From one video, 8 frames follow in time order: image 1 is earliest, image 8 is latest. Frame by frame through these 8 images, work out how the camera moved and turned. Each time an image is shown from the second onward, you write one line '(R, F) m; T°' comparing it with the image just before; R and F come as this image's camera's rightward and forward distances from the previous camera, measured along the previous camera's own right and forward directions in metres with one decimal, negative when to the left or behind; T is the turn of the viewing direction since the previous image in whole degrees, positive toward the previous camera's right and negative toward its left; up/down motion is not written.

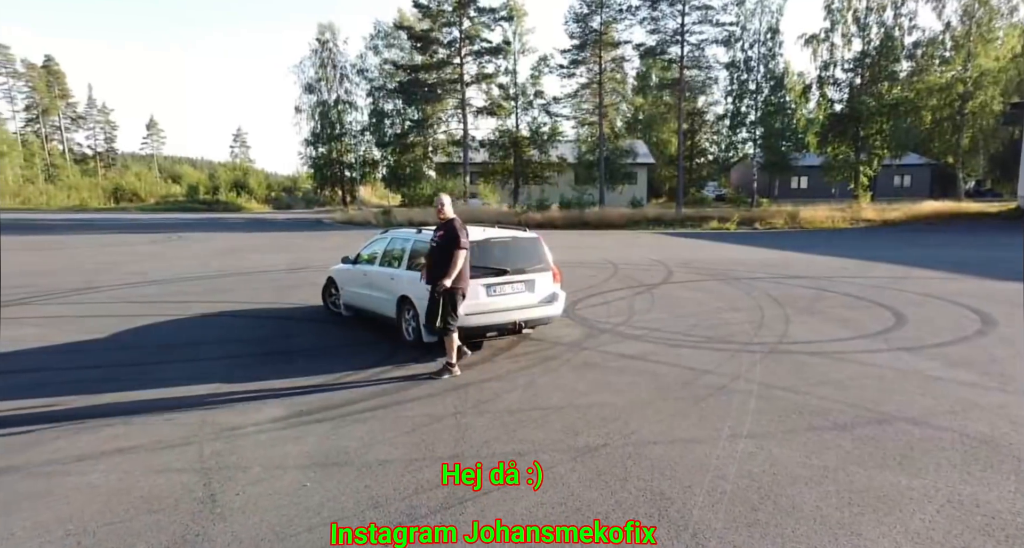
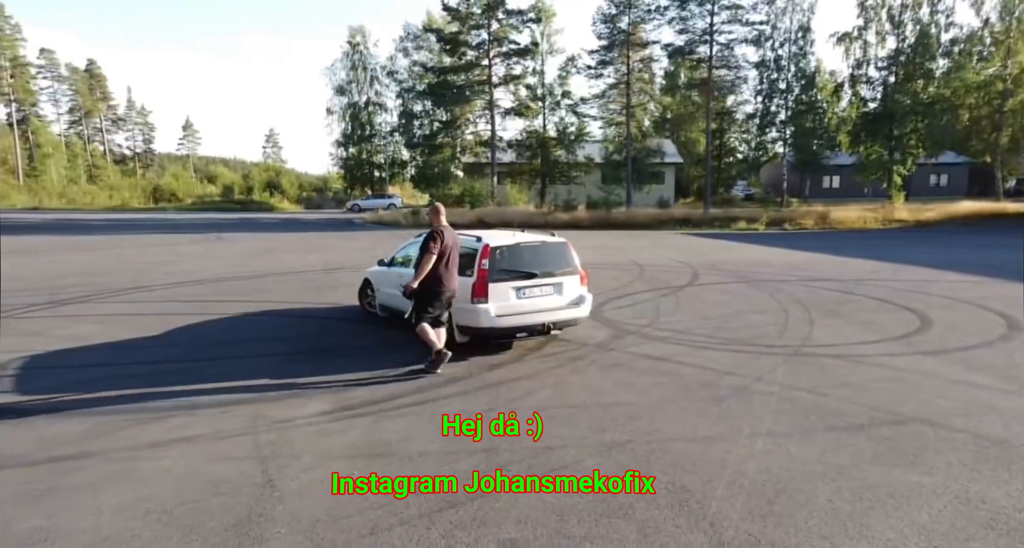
(0.0, -0.3) m; -3°
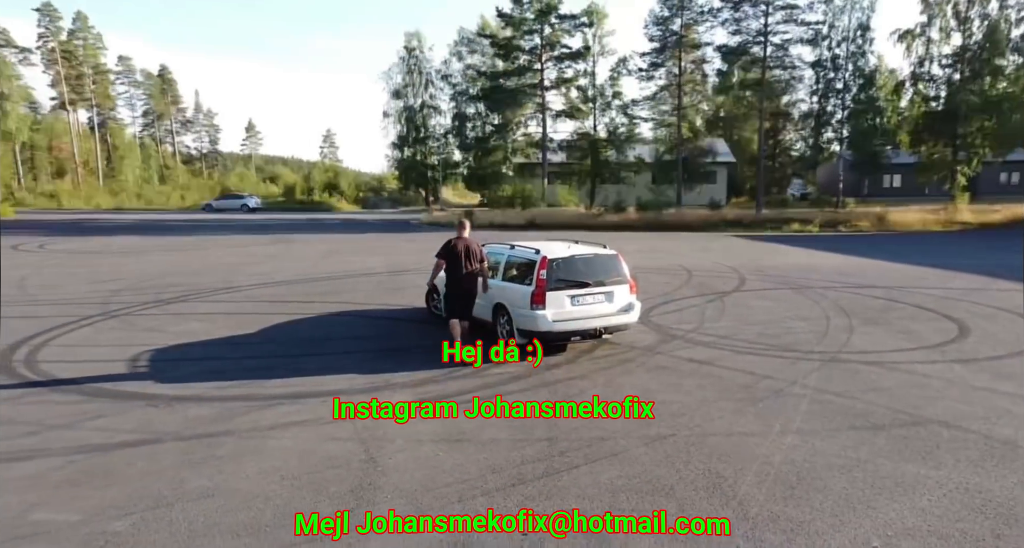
(-0.1, -0.7) m; -5°
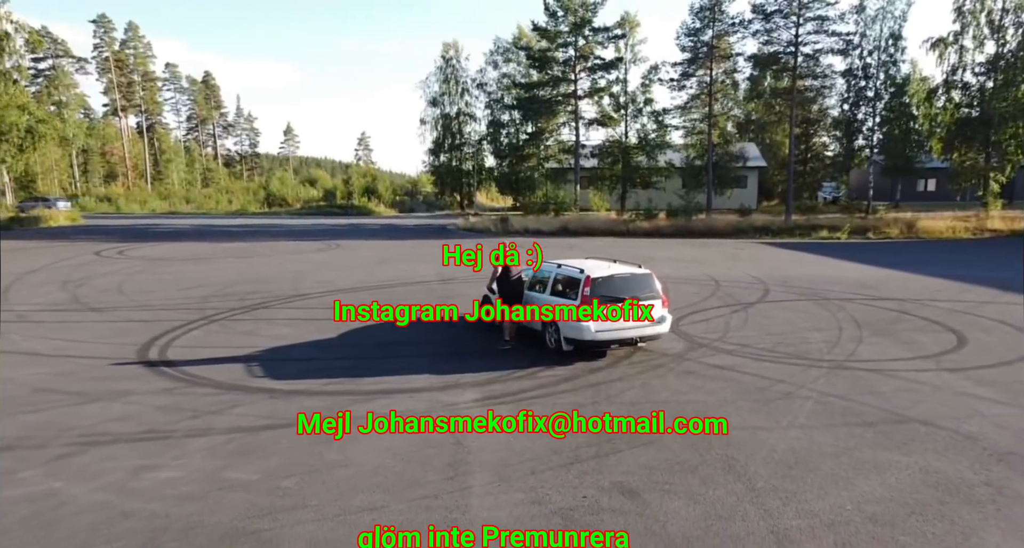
(-0.3, -1.2) m; -3°
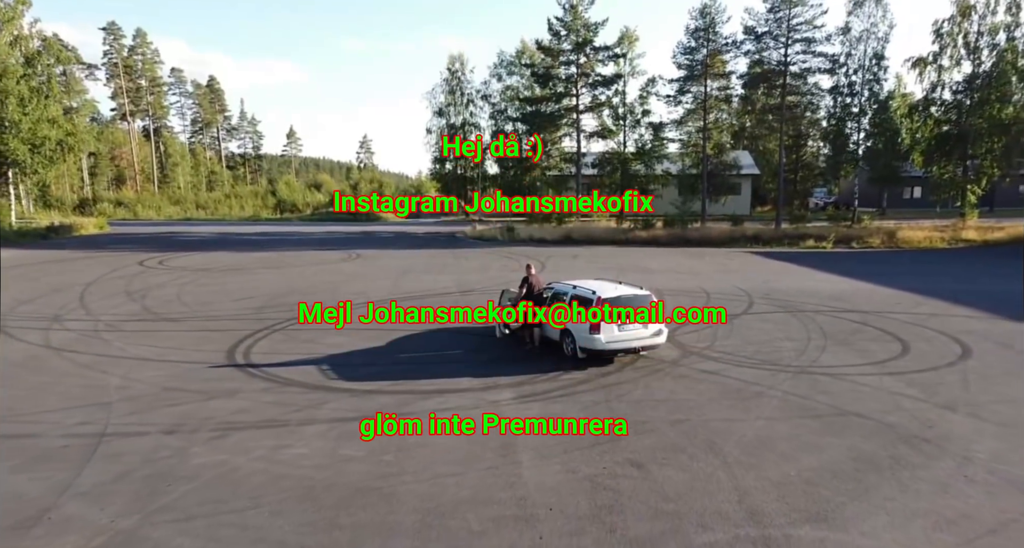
(-0.5, -1.8) m; 0°
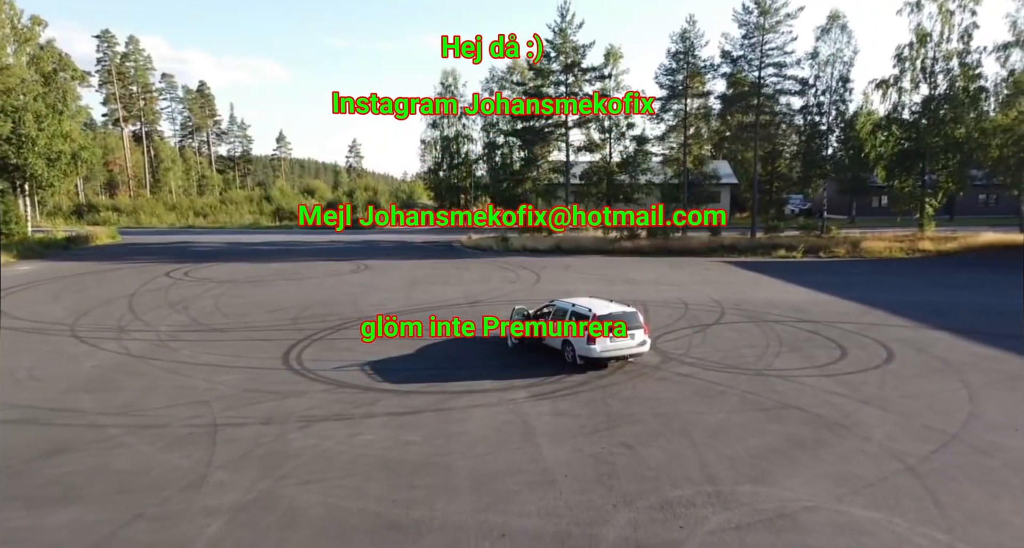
(-0.5, -2.1) m; +1°
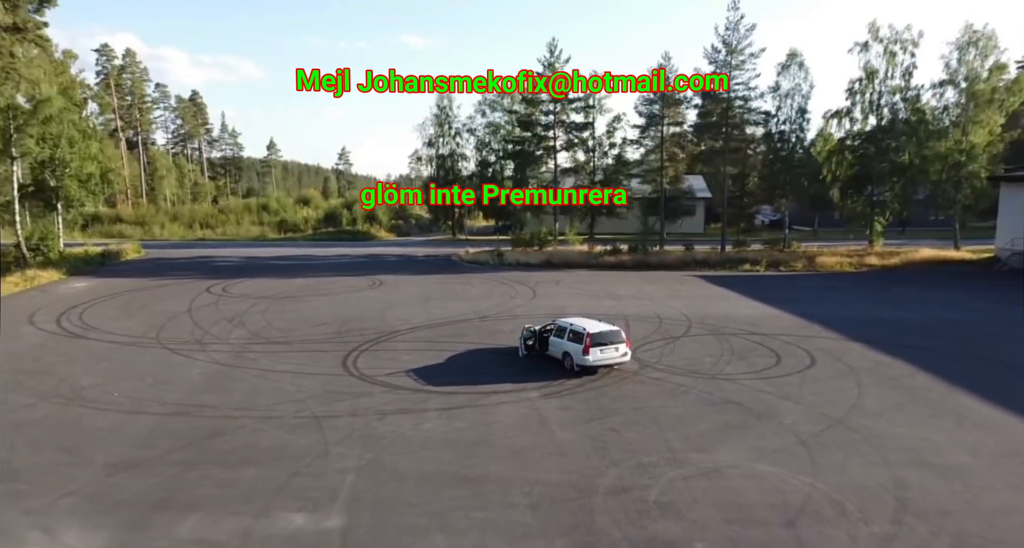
(-0.8, -3.5) m; +2°
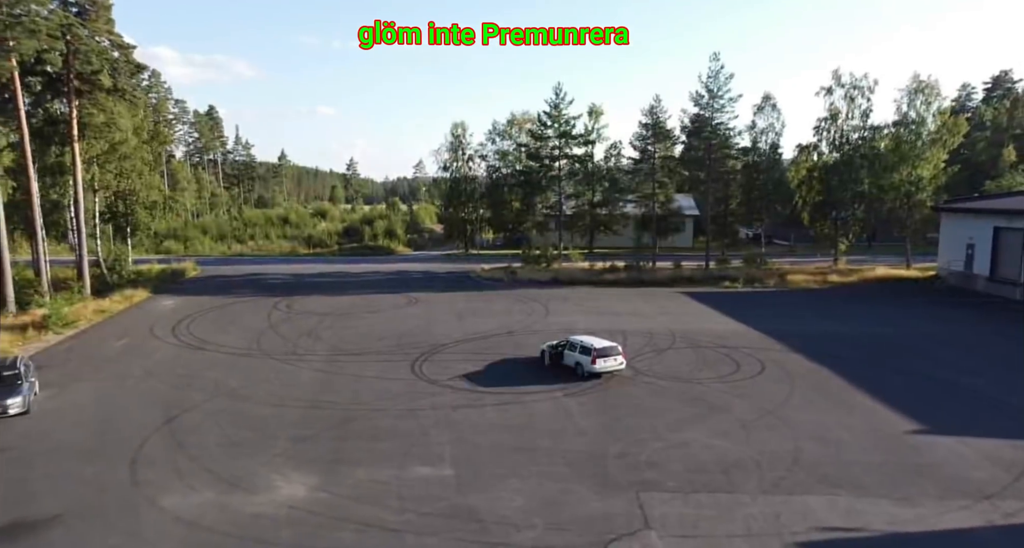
(-1.2, -5.5) m; +1°
